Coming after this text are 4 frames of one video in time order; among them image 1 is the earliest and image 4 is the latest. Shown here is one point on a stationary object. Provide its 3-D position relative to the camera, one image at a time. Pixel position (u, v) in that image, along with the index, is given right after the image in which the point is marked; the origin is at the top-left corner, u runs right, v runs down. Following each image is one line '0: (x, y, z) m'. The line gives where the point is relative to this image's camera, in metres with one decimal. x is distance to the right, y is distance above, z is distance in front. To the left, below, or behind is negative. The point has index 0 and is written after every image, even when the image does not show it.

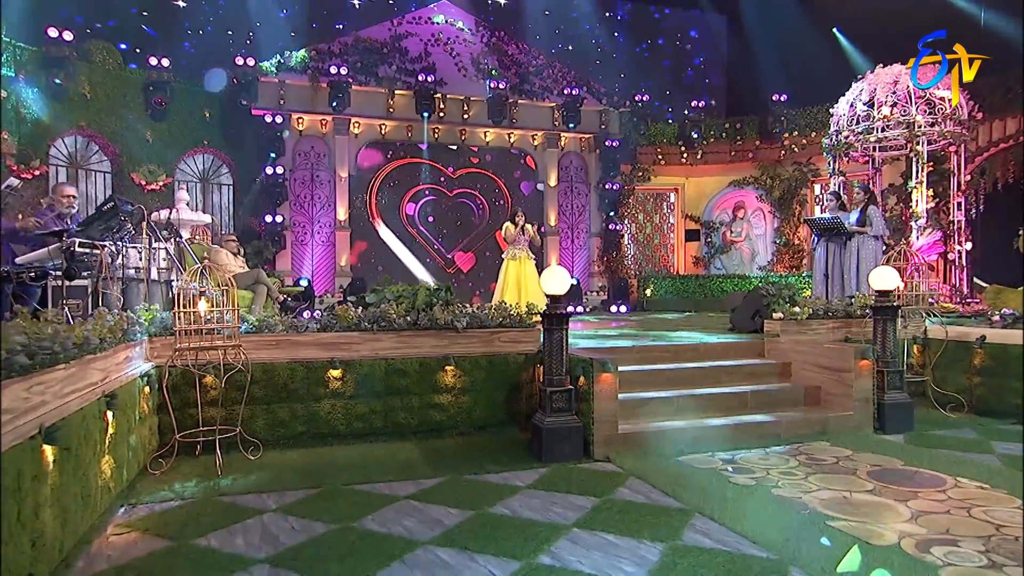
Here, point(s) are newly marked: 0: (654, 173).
0: (+2.9, +2.3, +14.7) m
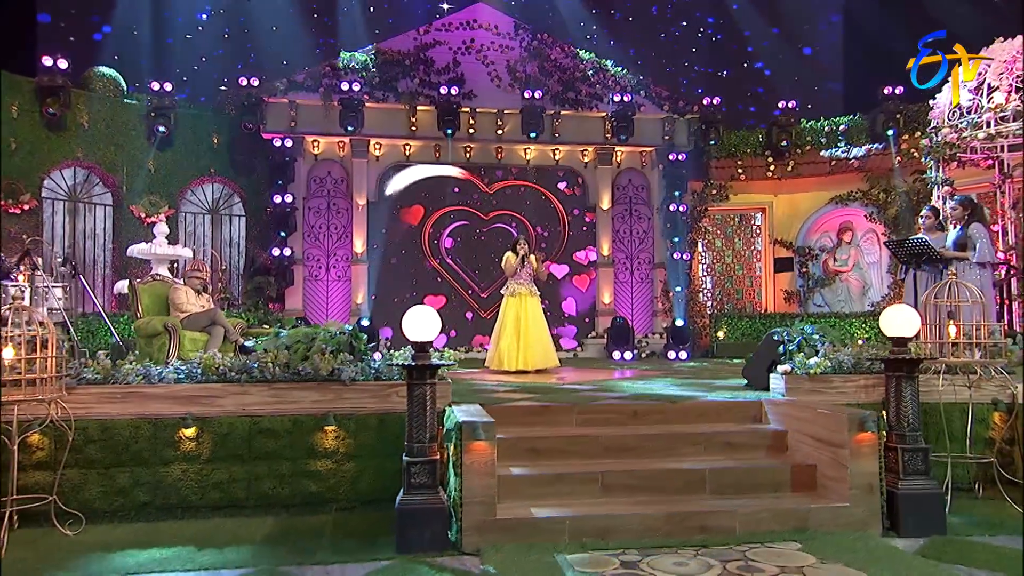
0: (+3.9, +1.7, +12.9) m
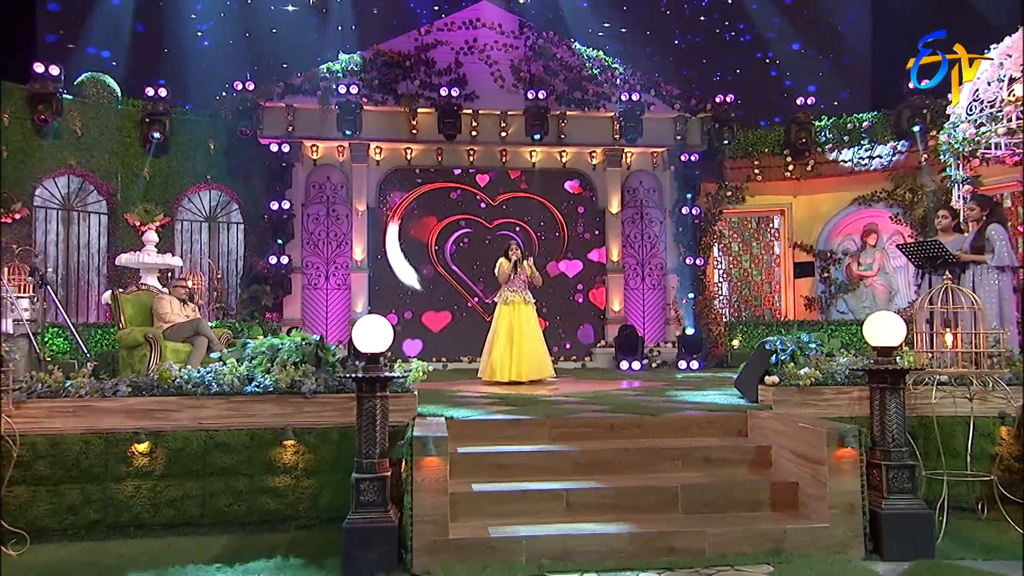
0: (+4.0, +1.6, +12.4) m
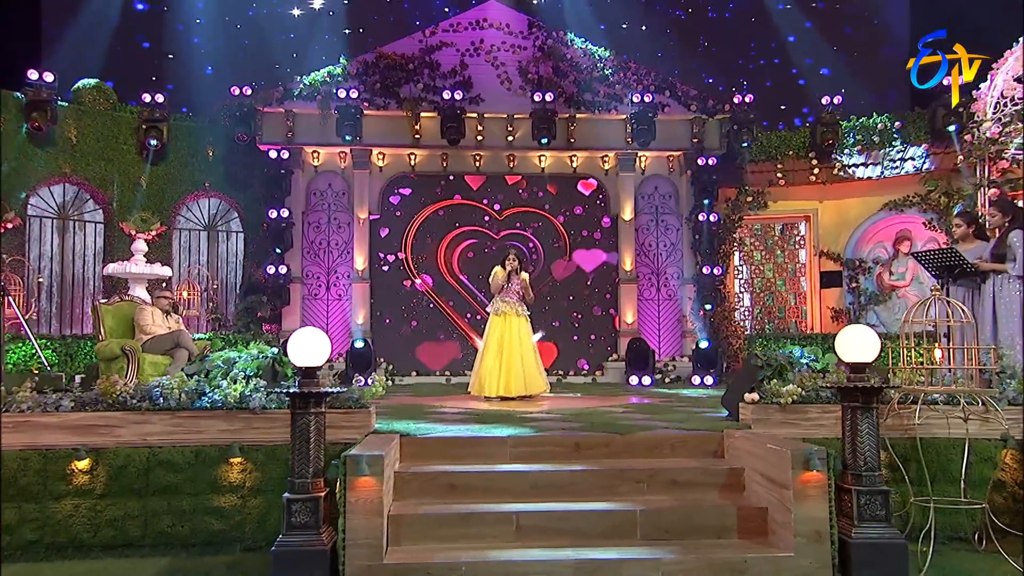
0: (+4.2, +1.5, +11.9) m
